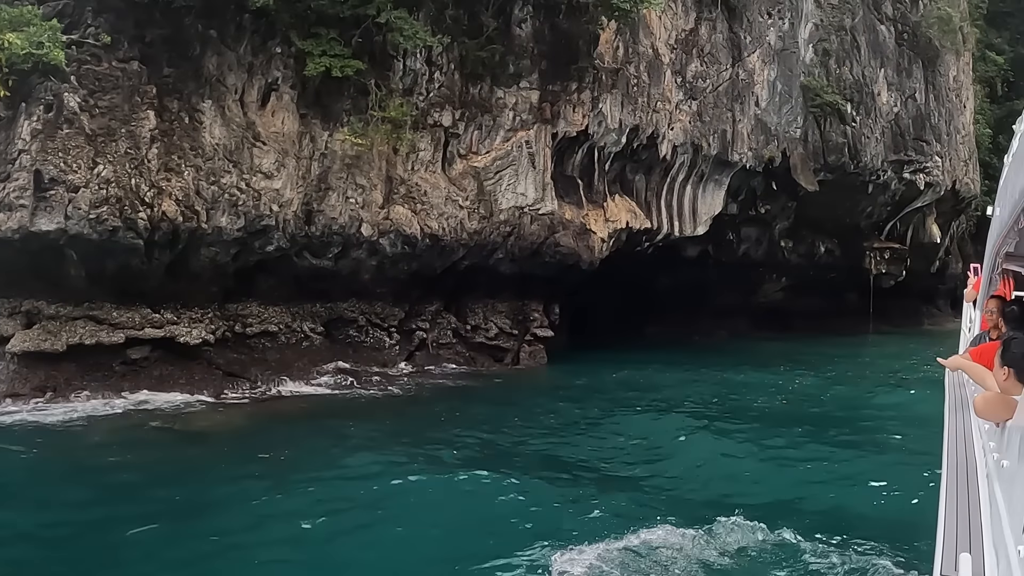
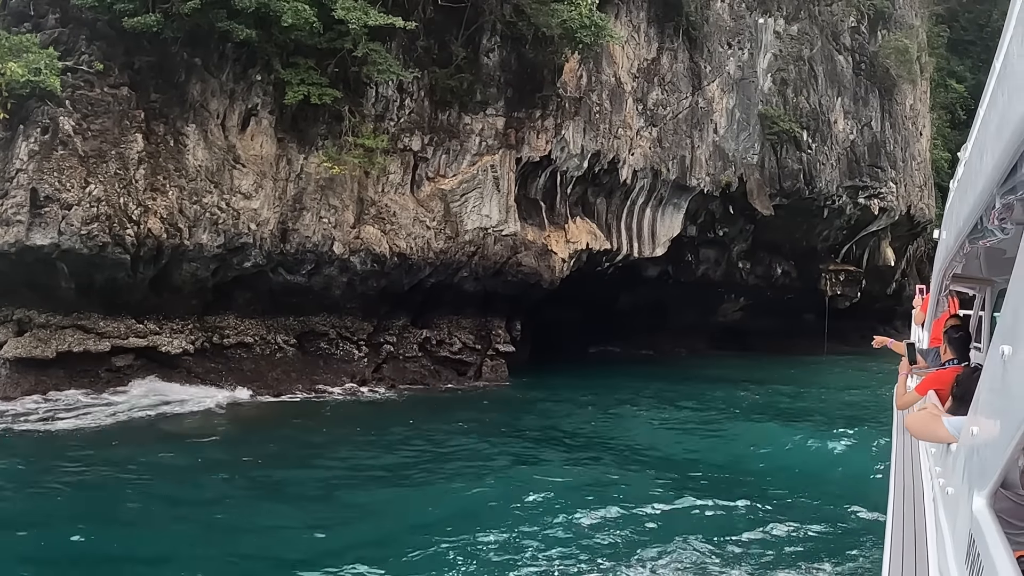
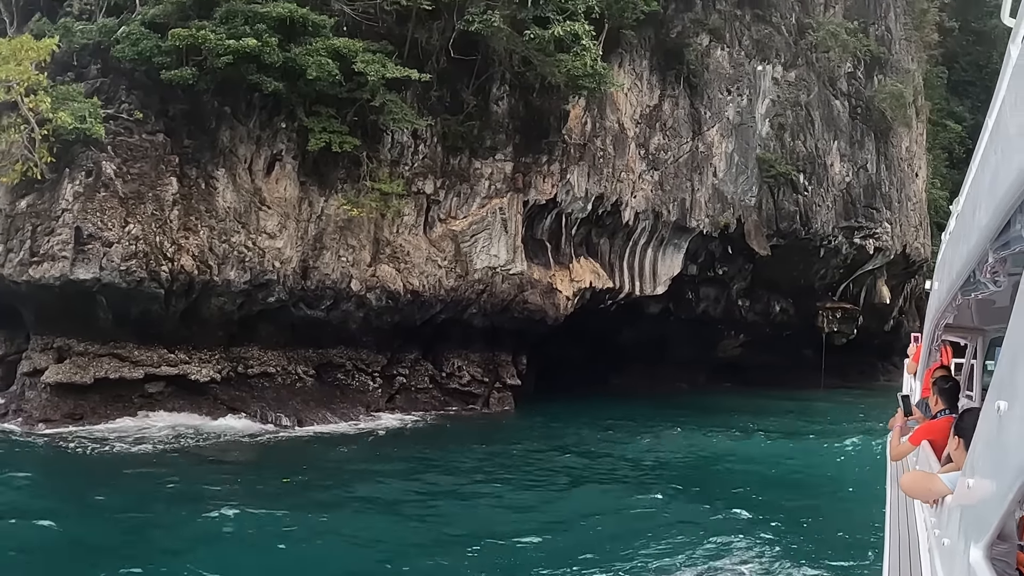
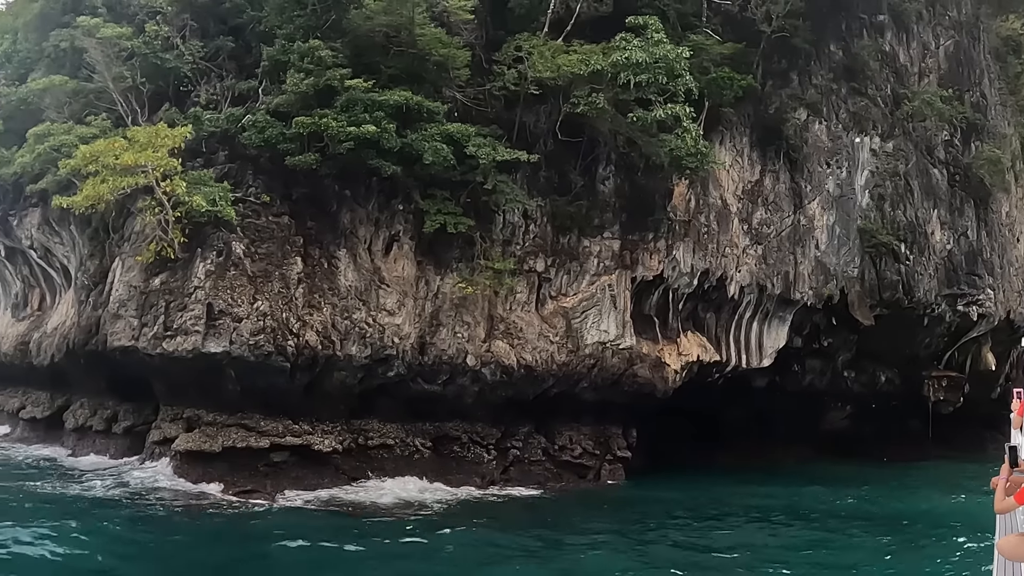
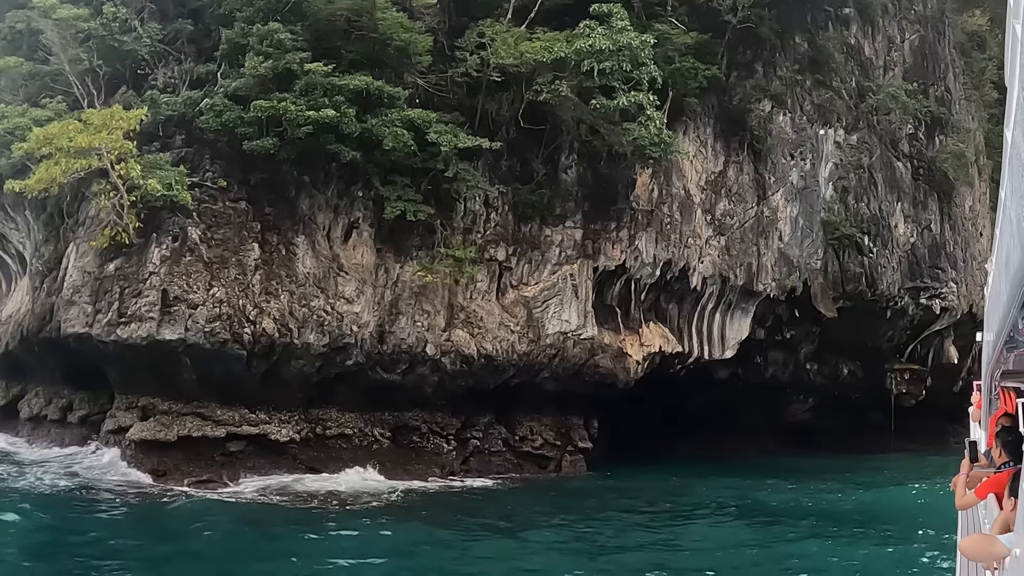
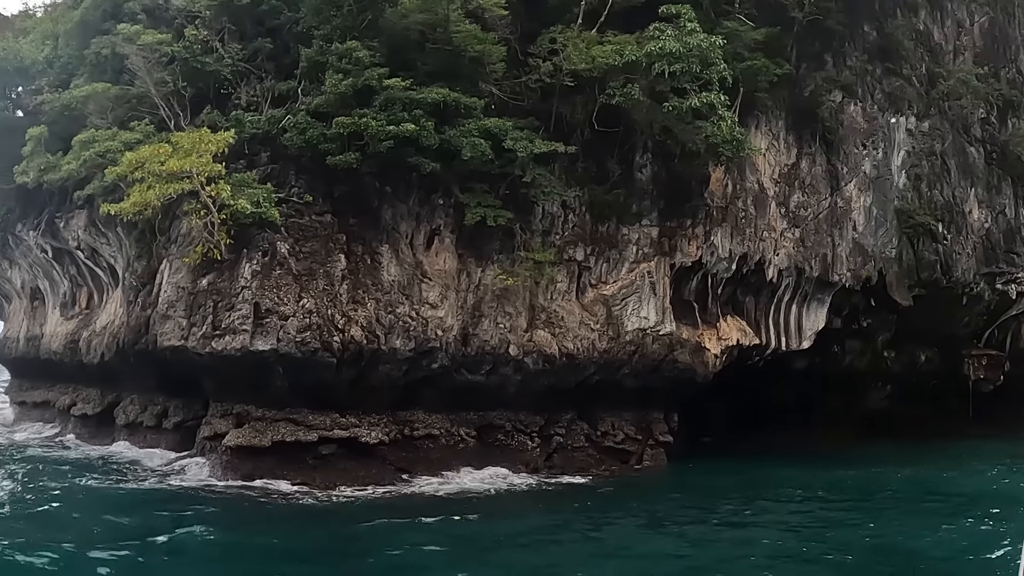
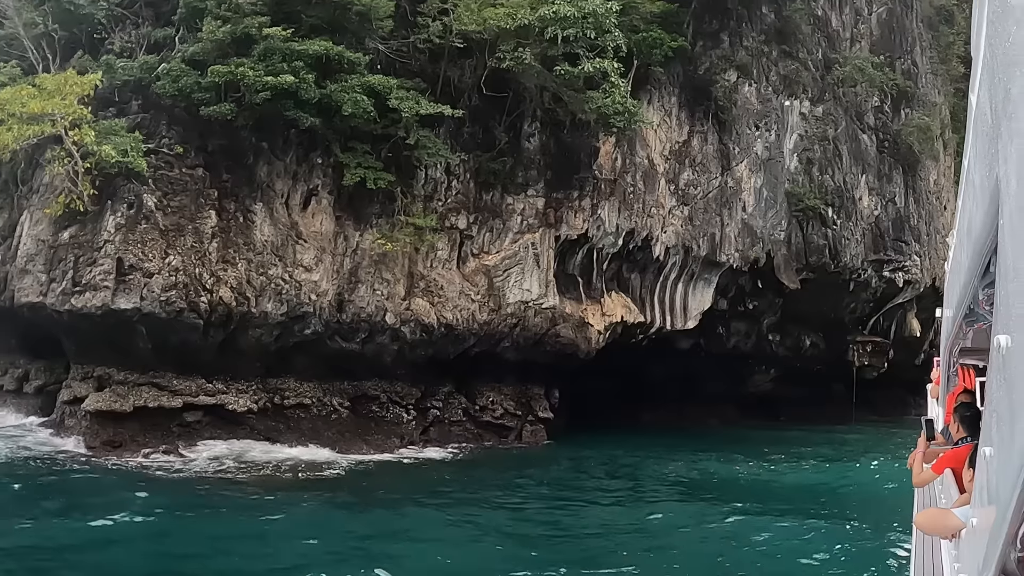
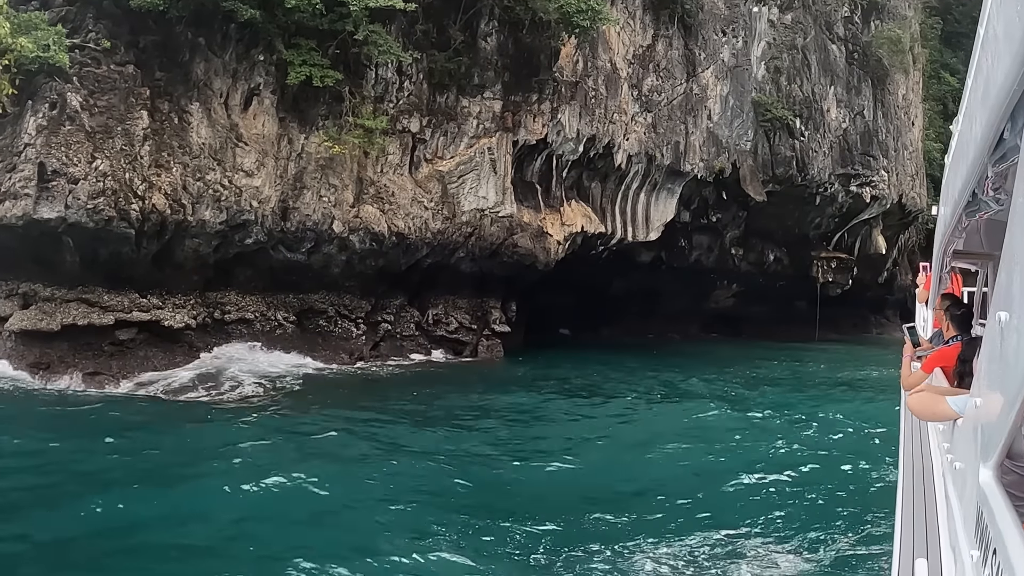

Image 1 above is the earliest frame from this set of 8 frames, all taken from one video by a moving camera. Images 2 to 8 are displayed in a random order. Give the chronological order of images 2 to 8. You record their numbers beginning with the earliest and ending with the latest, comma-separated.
2, 8, 3, 7, 5, 4, 6
